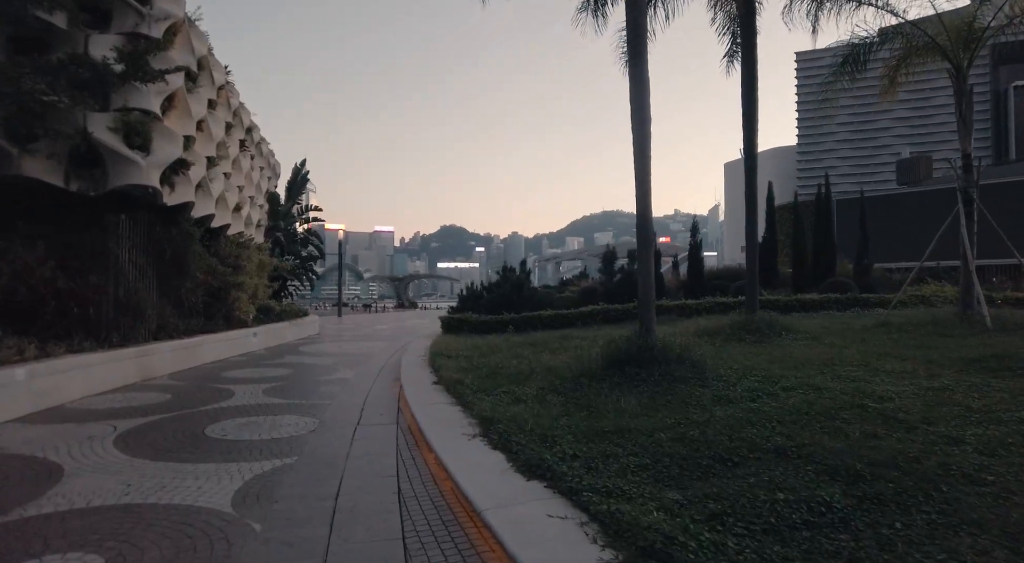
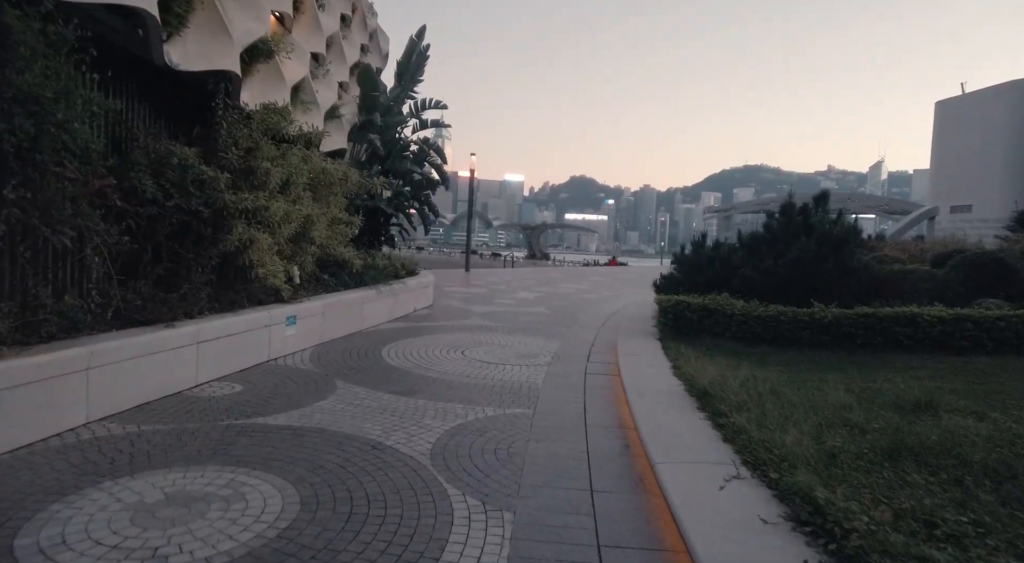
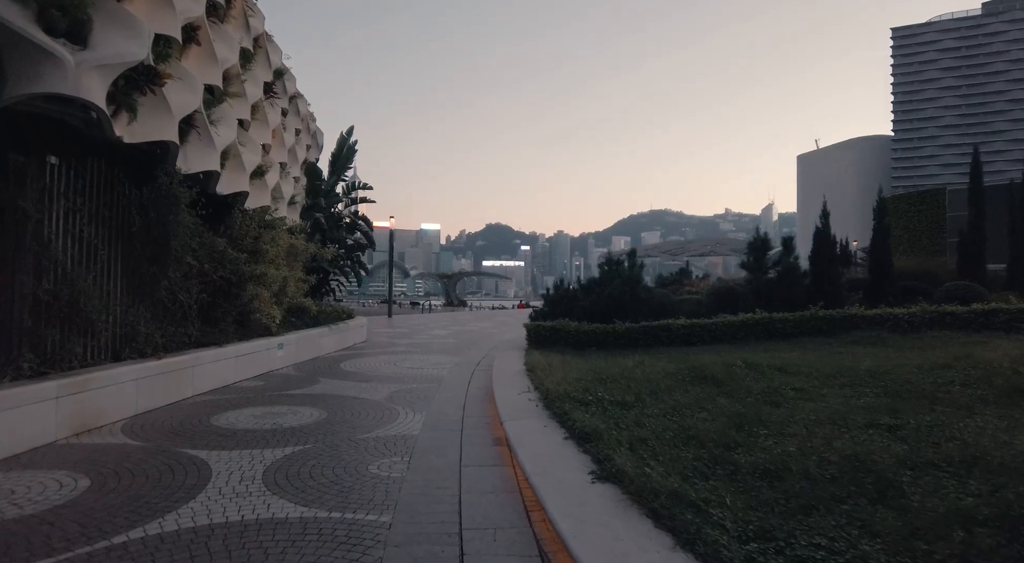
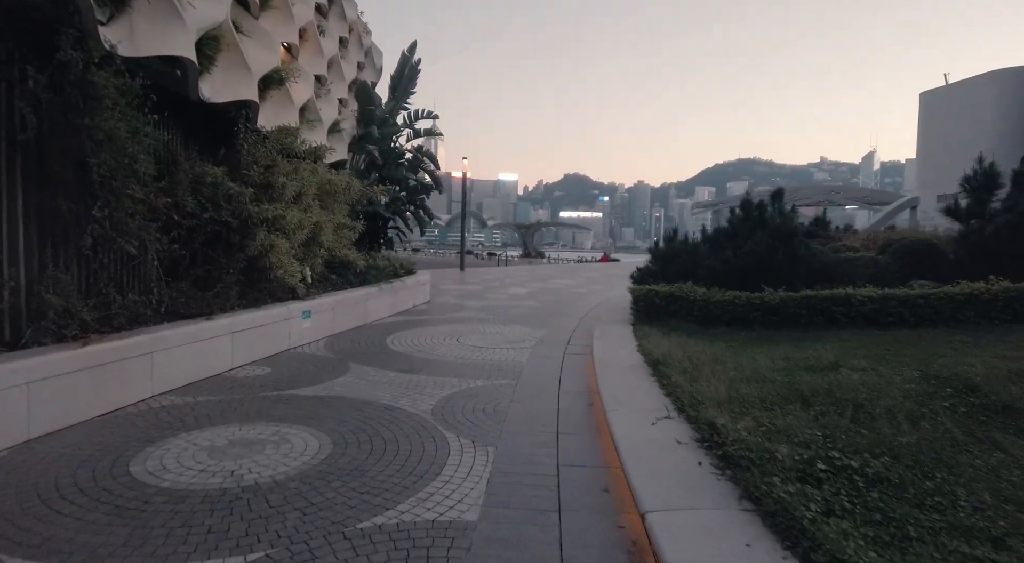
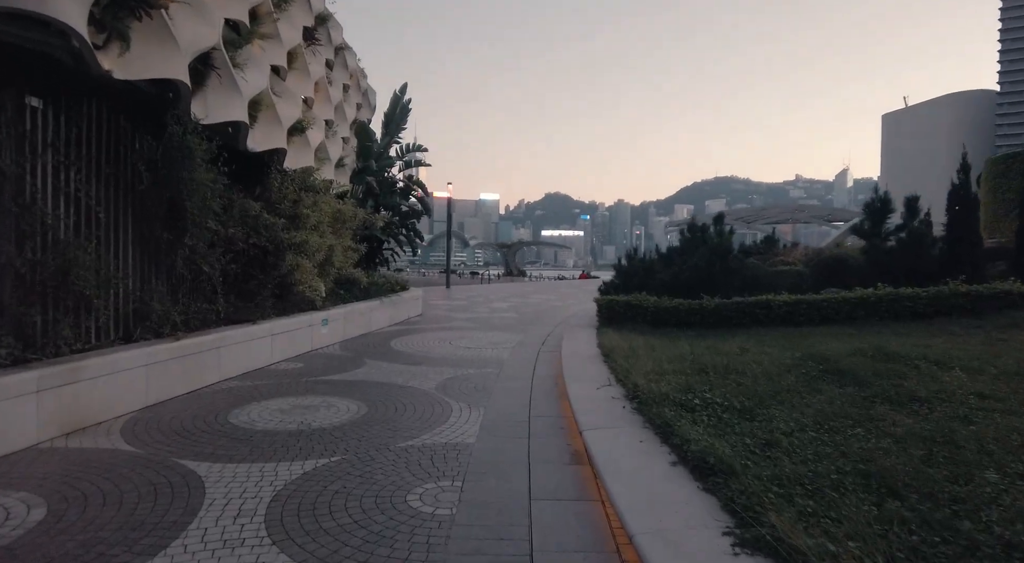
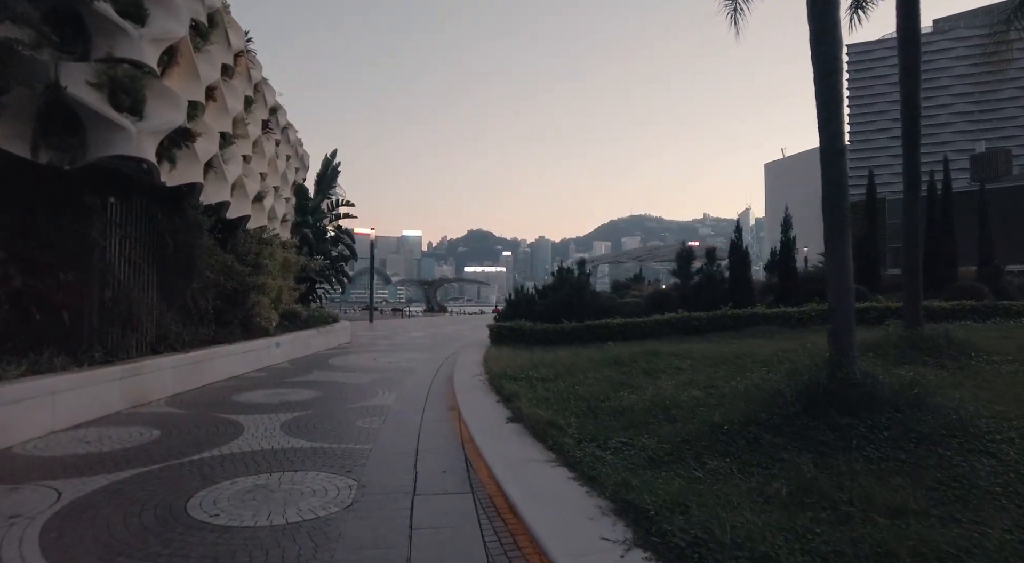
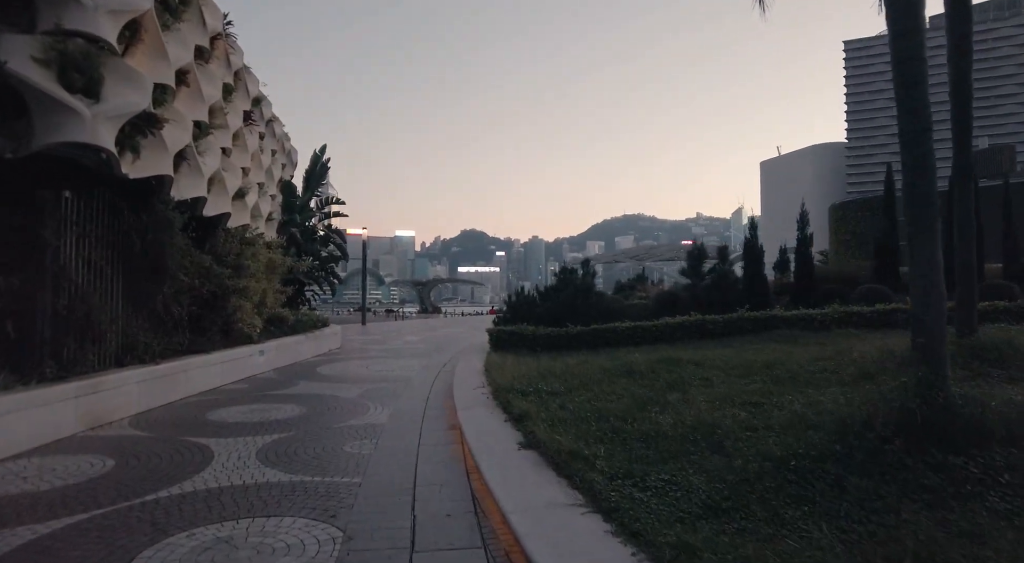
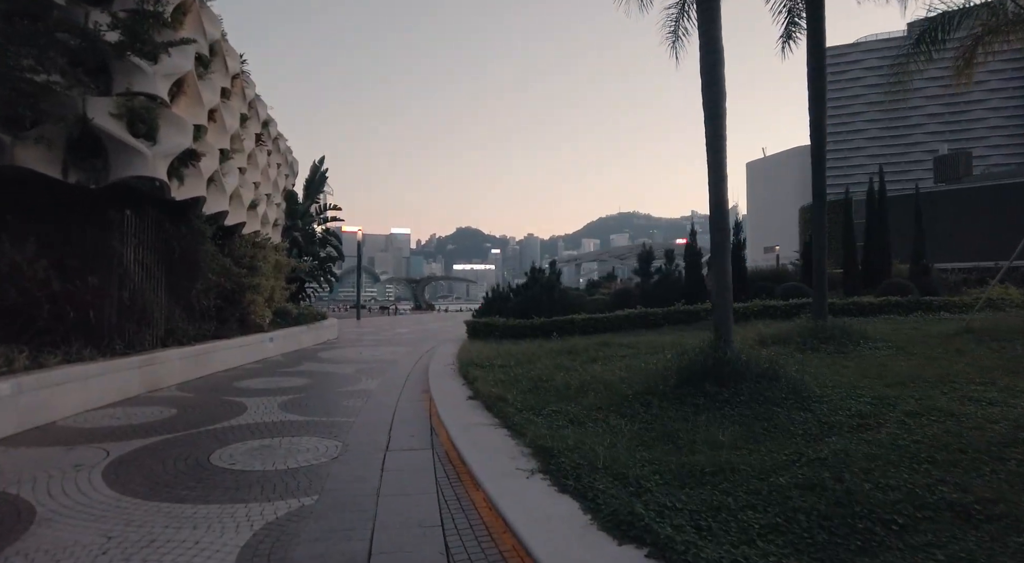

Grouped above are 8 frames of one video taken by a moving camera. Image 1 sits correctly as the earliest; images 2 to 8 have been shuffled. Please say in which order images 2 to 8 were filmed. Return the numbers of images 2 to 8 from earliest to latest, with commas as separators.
8, 6, 7, 3, 5, 4, 2
